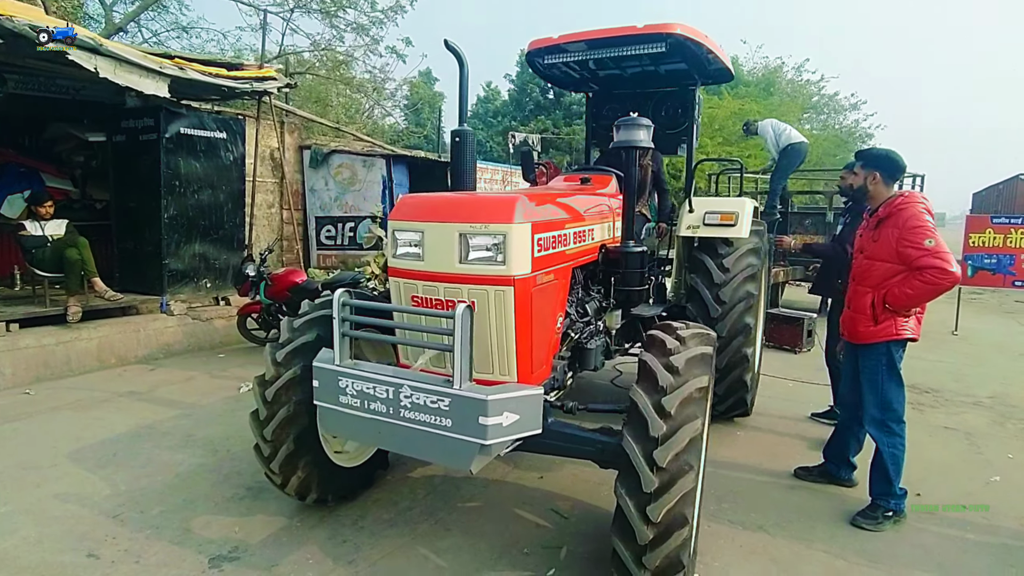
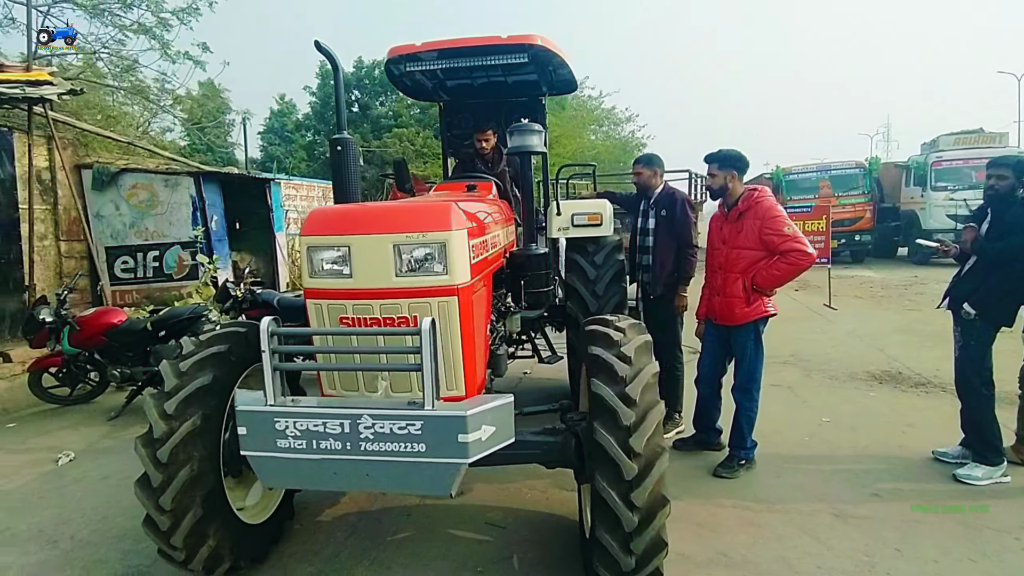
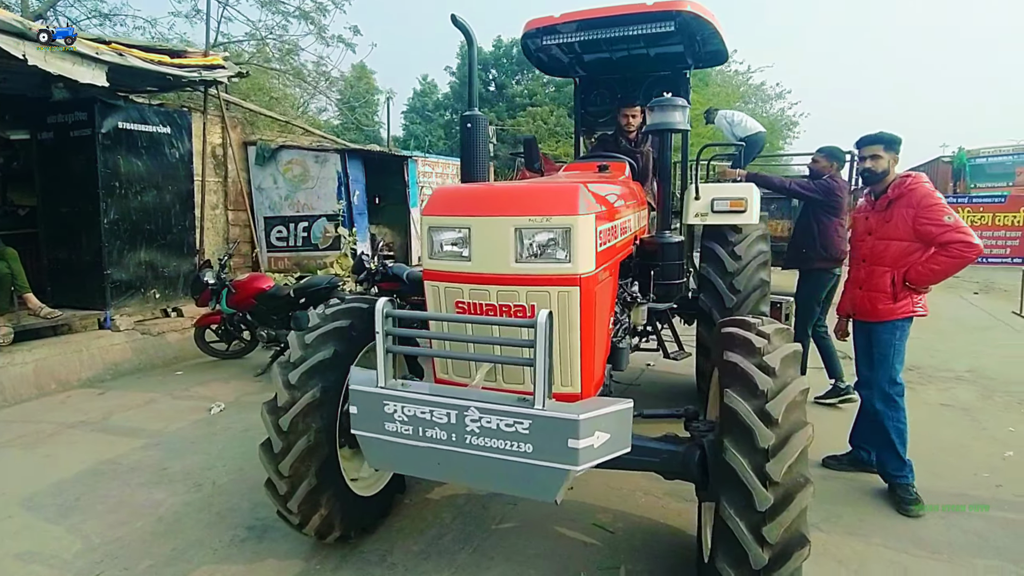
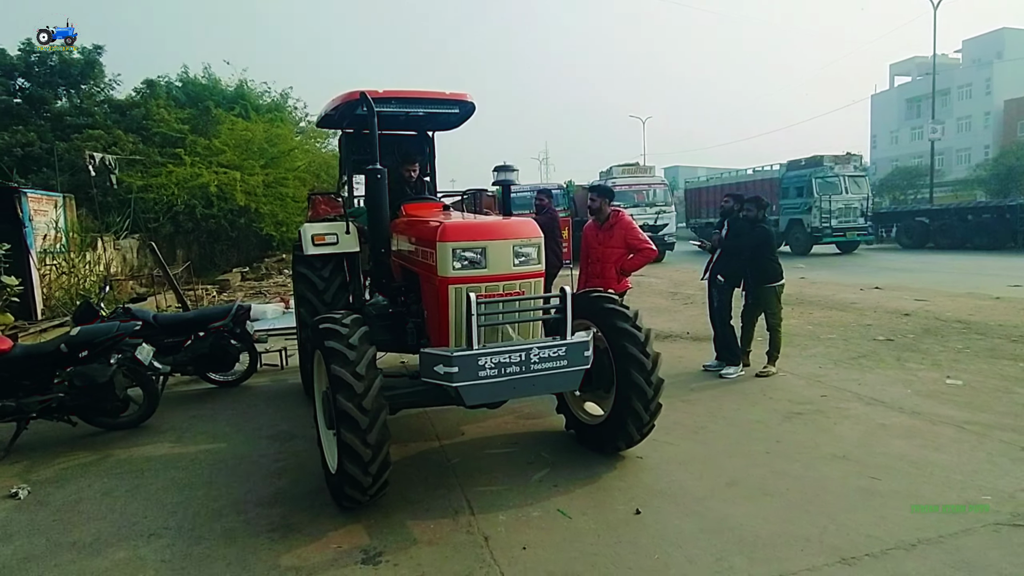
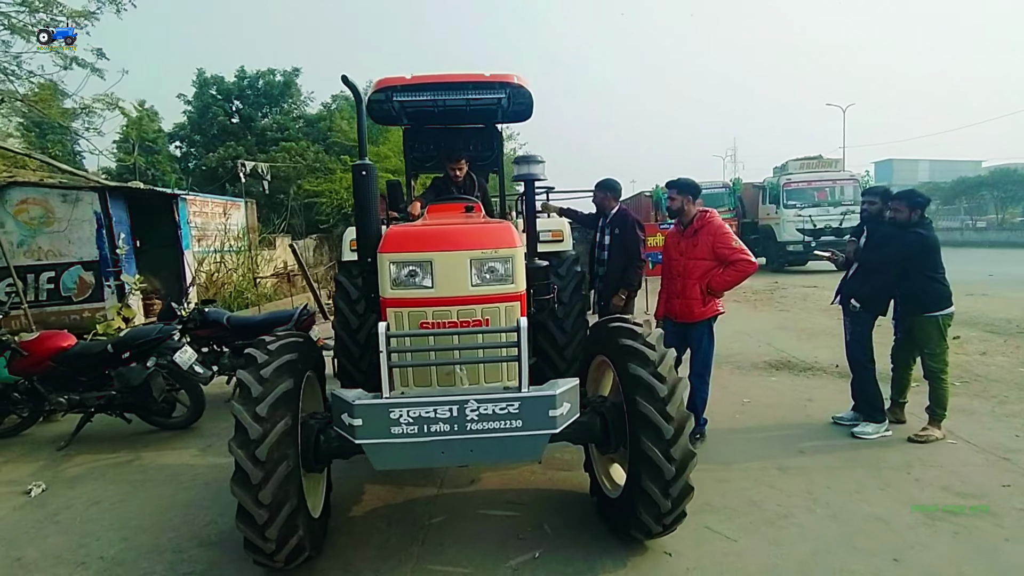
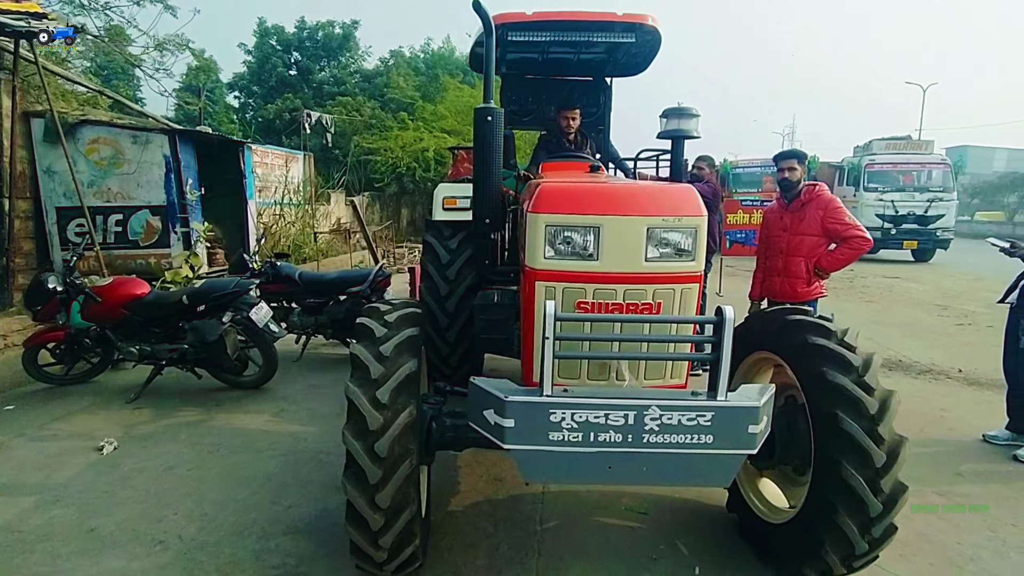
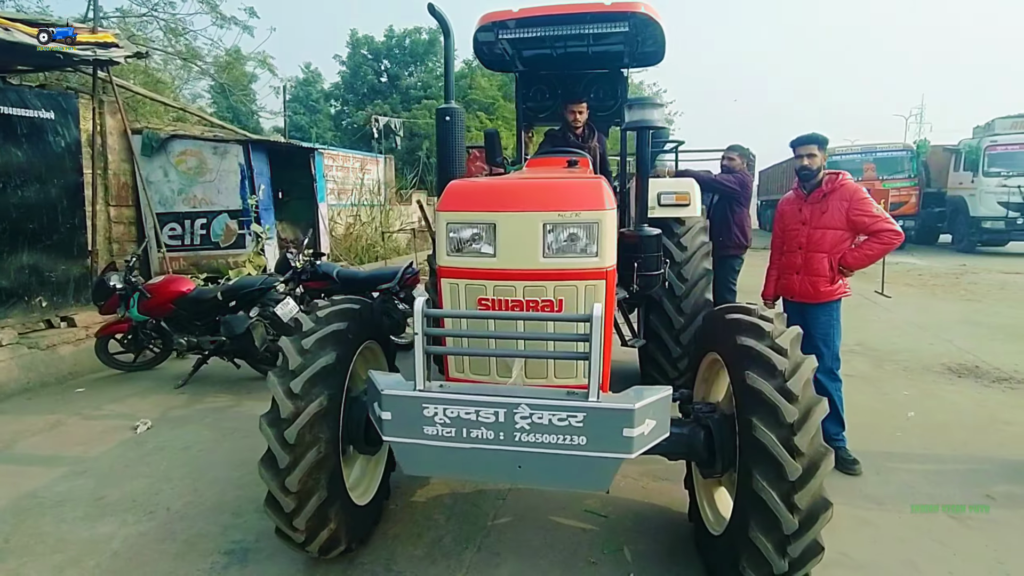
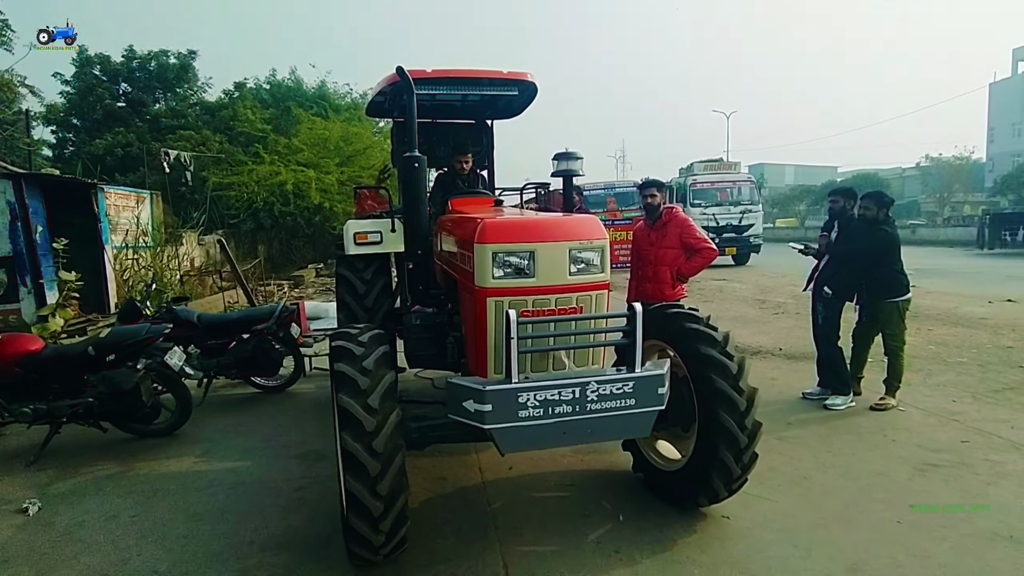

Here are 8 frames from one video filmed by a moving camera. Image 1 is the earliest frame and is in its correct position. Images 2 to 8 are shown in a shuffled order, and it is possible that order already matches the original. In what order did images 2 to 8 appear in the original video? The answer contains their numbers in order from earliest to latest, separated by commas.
3, 7, 6, 8, 4, 5, 2
